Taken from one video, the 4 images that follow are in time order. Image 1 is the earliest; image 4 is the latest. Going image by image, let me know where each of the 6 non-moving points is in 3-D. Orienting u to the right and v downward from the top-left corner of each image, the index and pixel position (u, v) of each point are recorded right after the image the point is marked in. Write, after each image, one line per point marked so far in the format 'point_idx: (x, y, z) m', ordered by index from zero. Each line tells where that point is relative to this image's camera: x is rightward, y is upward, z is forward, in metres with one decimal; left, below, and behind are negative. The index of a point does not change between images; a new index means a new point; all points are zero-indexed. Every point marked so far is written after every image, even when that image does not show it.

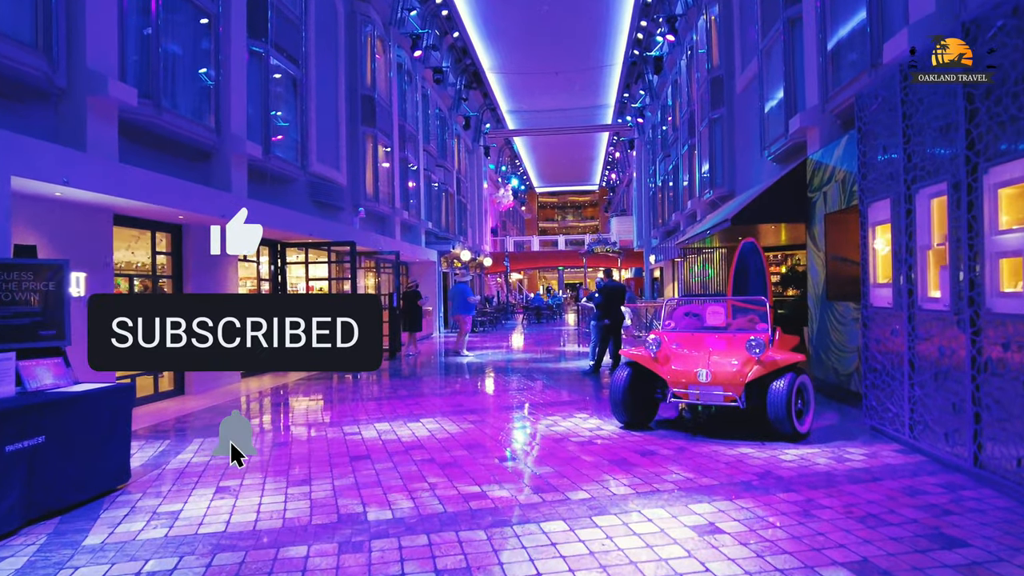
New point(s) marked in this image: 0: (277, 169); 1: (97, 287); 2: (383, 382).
0: (-4.0, +2.0, +10.7) m
1: (-4.6, 0.0, +7.1) m
2: (-2.0, -1.5, +10.0) m
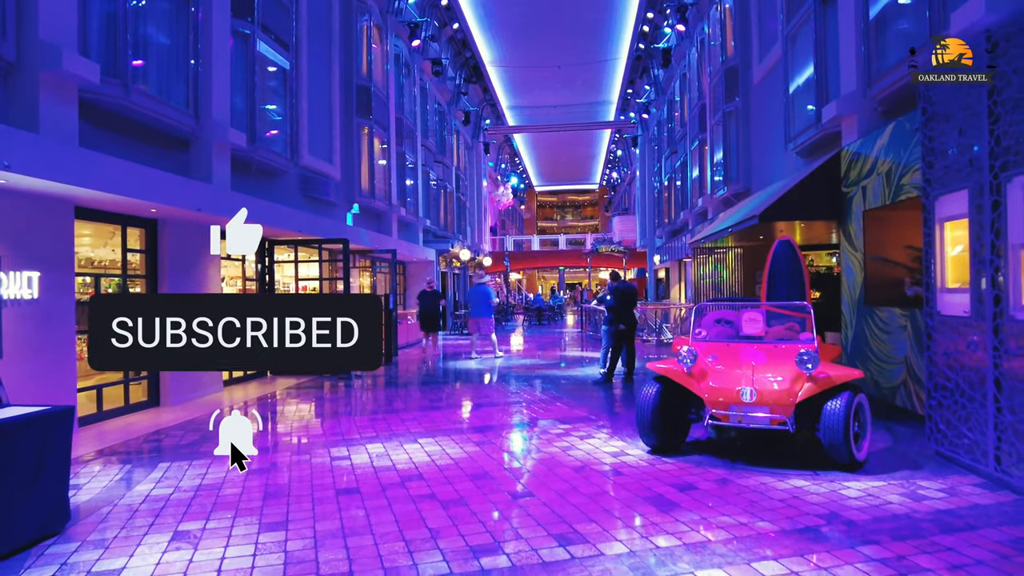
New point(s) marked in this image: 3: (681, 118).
0: (-3.9, +2.0, +10.0) m
1: (-4.5, 0.0, +6.3) m
2: (-2.0, -1.5, +9.2) m
3: (+5.3, +5.4, +19.9) m
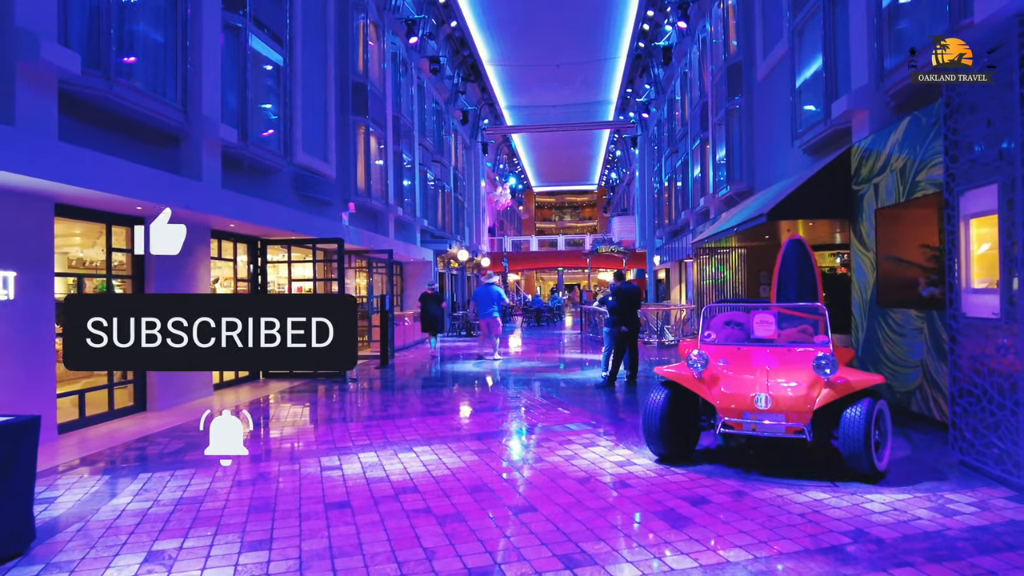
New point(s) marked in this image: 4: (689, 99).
0: (-3.9, +2.0, +9.7) m
1: (-4.5, 0.0, +6.0) m
2: (-2.0, -1.5, +9.0) m
3: (+5.3, +5.3, +19.7) m
4: (+5.2, +5.5, +18.4) m
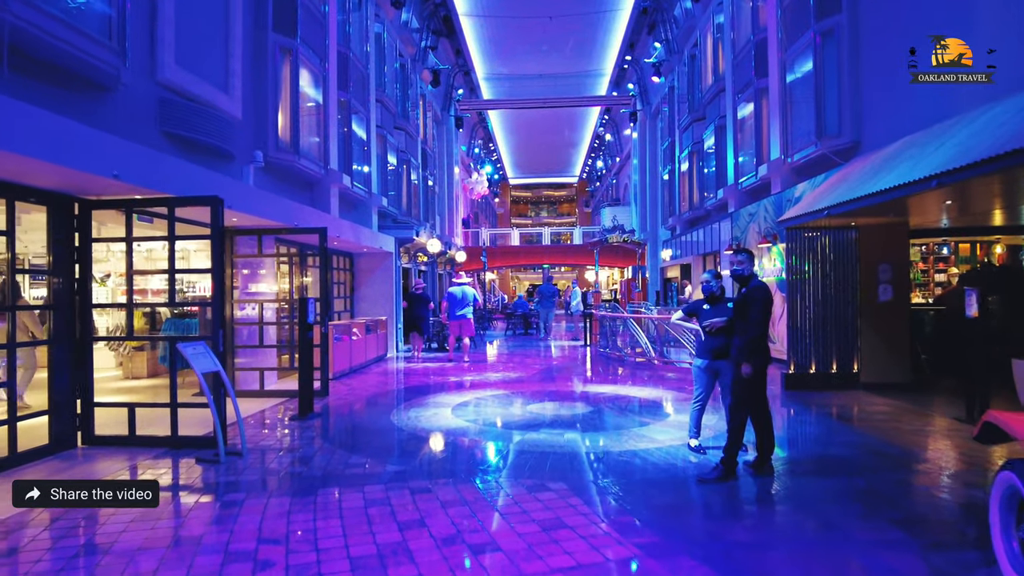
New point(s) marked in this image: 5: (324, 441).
0: (-3.7, +2.0, +5.1) m
1: (-4.2, 0.0, +1.4) m
2: (-1.8, -1.5, +4.5) m
3: (+4.9, +5.3, +15.5) m
4: (+4.9, +5.5, +14.3) m
5: (-1.9, -1.5, +6.3) m
